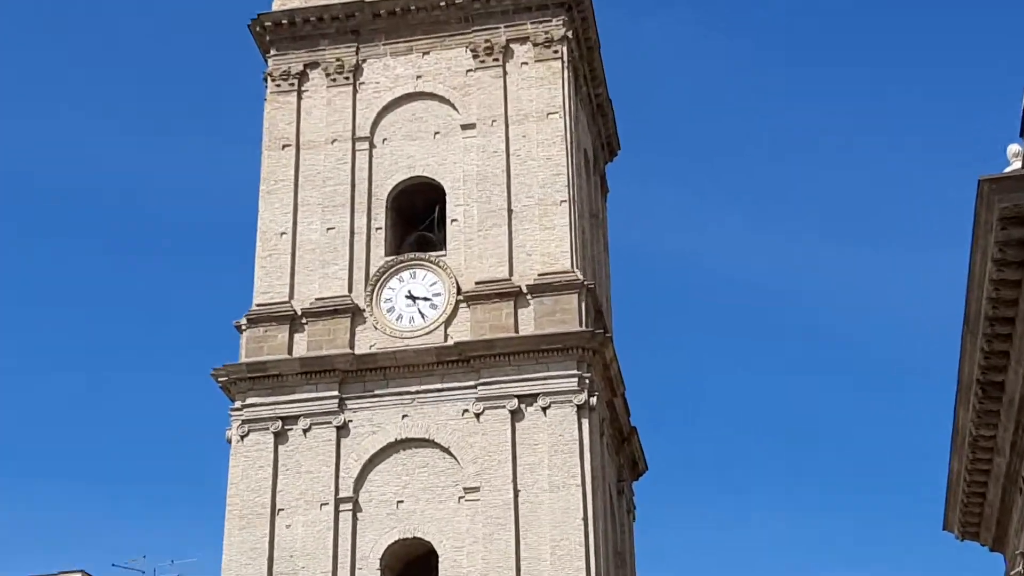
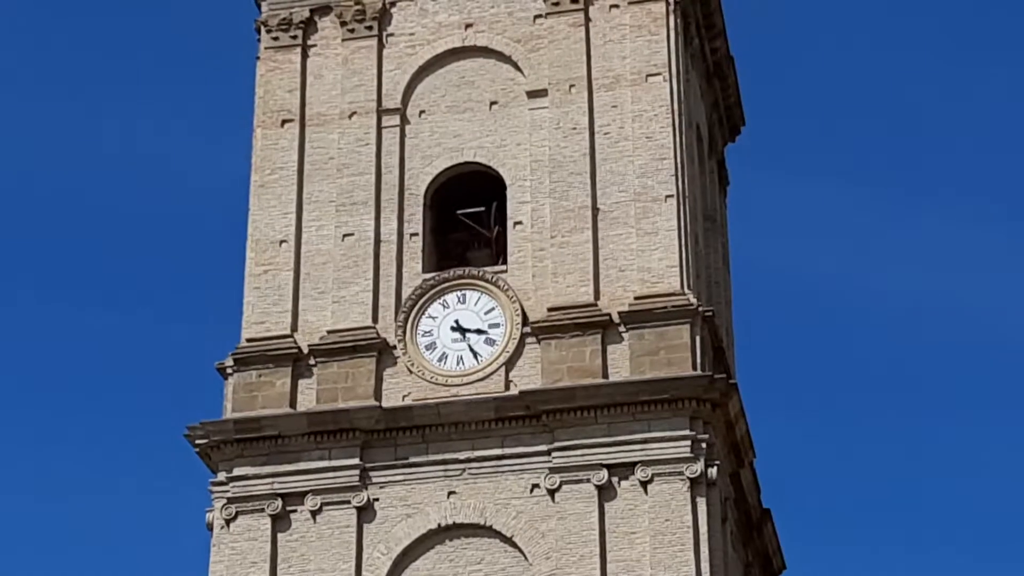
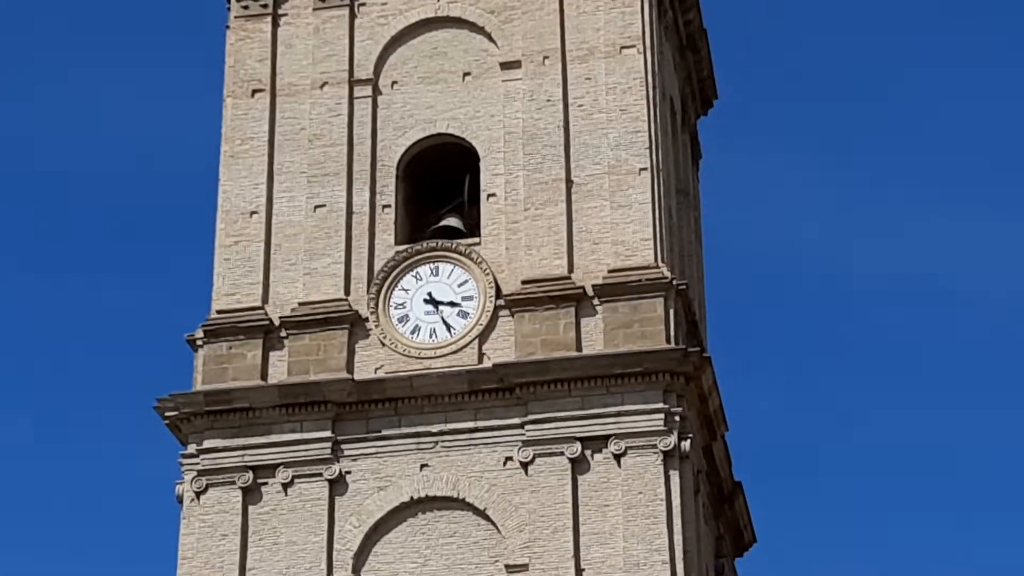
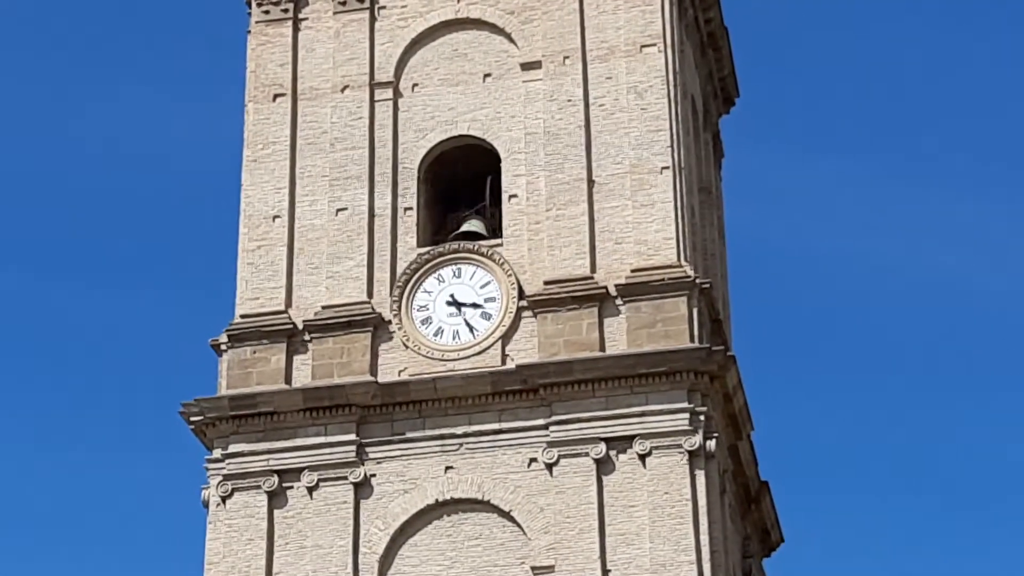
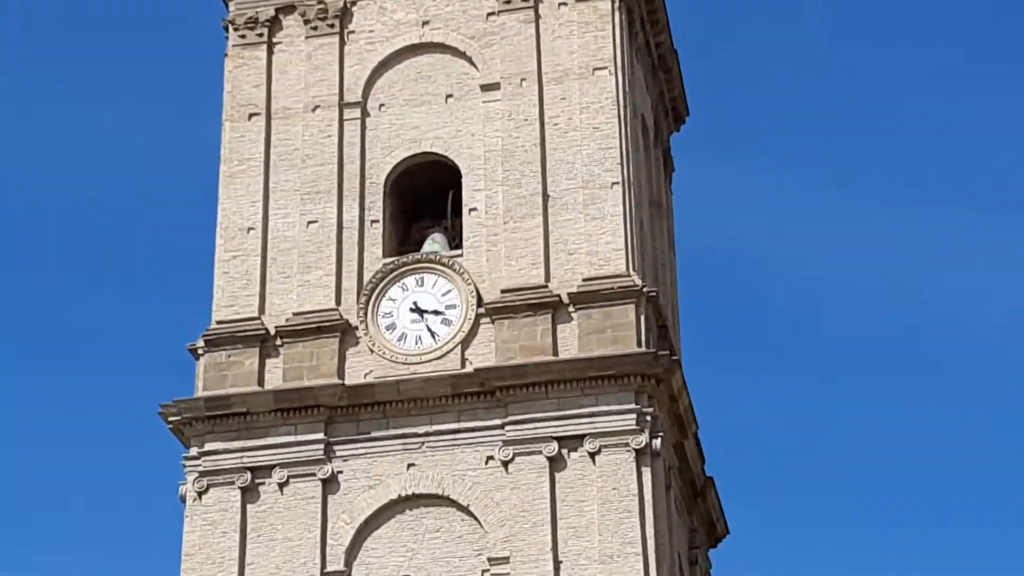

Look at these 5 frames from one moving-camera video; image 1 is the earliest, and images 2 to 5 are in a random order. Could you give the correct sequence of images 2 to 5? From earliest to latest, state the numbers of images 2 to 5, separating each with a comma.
5, 2, 3, 4
